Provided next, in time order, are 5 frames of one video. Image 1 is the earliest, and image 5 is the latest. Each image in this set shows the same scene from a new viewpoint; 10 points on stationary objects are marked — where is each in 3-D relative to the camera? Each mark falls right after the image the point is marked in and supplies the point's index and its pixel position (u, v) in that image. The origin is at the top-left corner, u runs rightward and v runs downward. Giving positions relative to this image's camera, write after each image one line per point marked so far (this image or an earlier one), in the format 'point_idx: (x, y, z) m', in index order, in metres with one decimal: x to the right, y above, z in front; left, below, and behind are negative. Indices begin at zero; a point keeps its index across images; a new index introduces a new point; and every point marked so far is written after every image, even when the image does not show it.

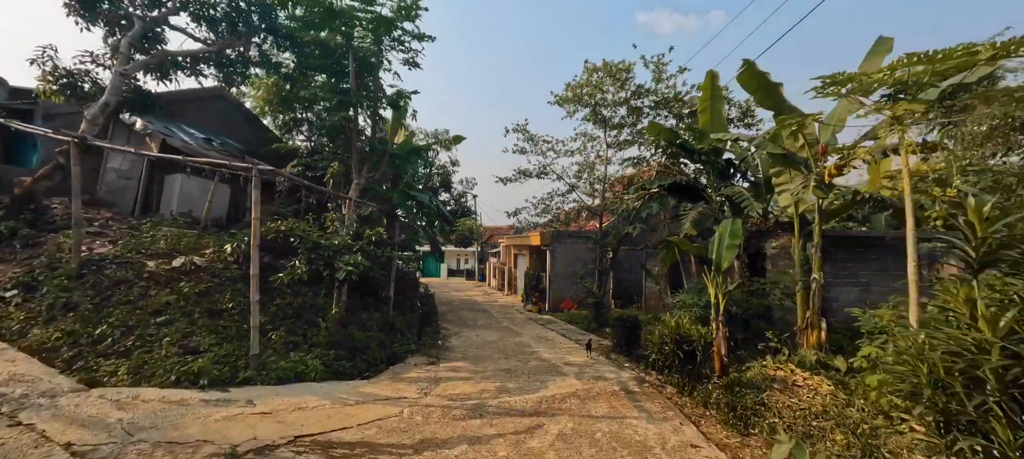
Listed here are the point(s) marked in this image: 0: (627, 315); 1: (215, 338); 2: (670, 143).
0: (+1.7, -1.3, +6.2) m
1: (-2.7, -1.0, +3.9) m
2: (+2.6, +1.4, +6.9) m
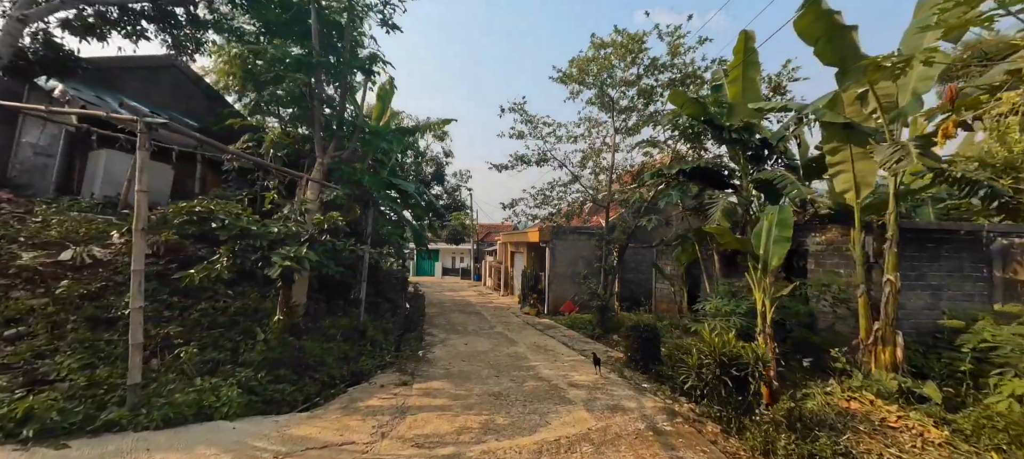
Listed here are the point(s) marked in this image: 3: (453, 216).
0: (+1.6, -1.2, +5.2) m
1: (-2.8, -0.8, +2.8) m
2: (+2.5, +1.5, +5.8) m
3: (-2.0, +0.5, +14.5) m
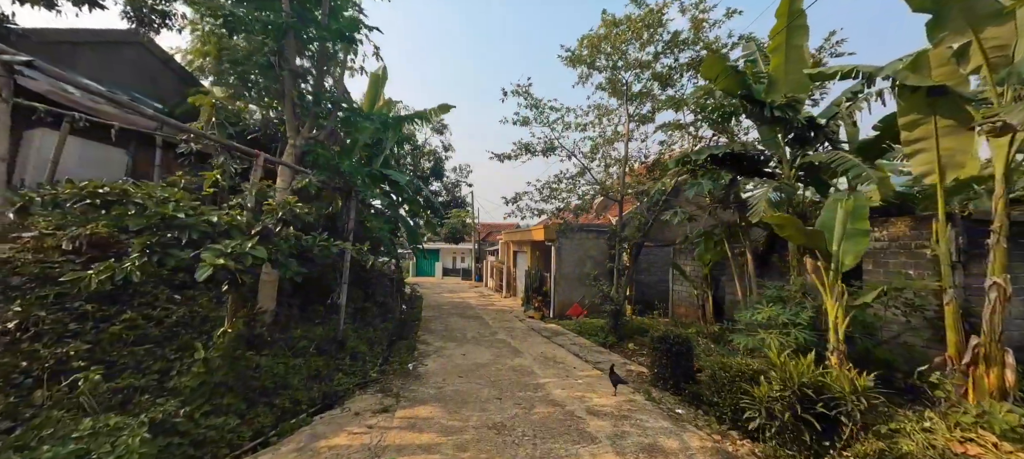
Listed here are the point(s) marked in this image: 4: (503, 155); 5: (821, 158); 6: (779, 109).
0: (+1.7, -1.1, +4.3) m
1: (-2.8, -0.8, +2.0) m
2: (+2.6, +1.6, +5.0) m
3: (-1.9, +0.5, +13.7) m
4: (-0.2, +1.3, +7.7) m
5: (+3.4, +0.8, +4.7) m
6: (+3.1, +1.4, +4.9) m
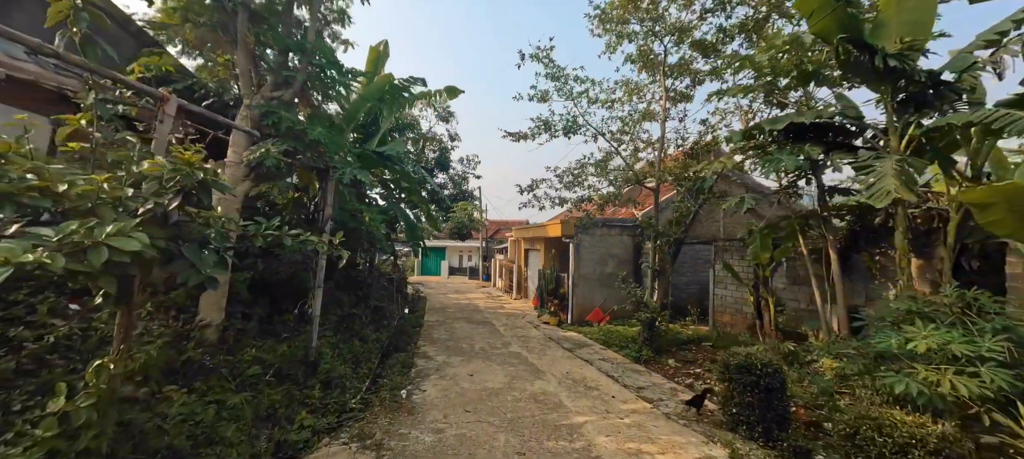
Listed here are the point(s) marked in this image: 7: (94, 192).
0: (+1.8, -1.0, +3.1) m
1: (-2.6, -0.7, +0.9) m
2: (+2.8, +1.7, +3.8) m
3: (-1.6, +0.6, +12.5) m
4: (+0.1, +1.5, +6.5) m
5: (+3.6, +0.9, +3.4) m
6: (+3.3, +1.5, +3.7) m
7: (-1.8, +0.2, +1.8) m
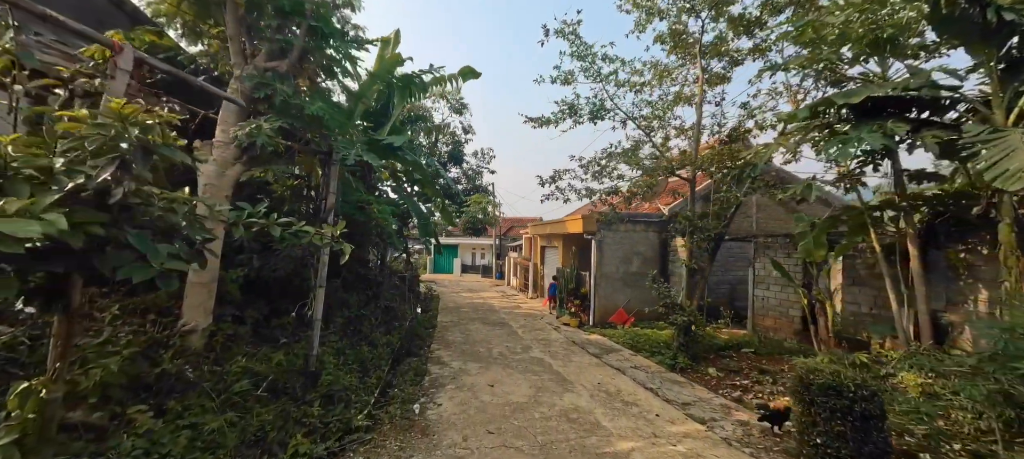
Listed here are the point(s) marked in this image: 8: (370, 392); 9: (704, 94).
0: (+2.1, -0.9, +2.6) m
1: (-2.5, -0.6, +0.4) m
2: (+3.0, +1.8, +3.2) m
3: (-1.1, +0.8, +12.0) m
4: (+0.4, +1.5, +5.9) m
5: (+3.8, +0.9, +2.8) m
6: (+3.5, +1.5, +3.1) m
7: (-1.6, +0.2, +1.3) m
8: (-1.3, -1.4, +3.8) m
9: (+3.0, +2.2, +6.7) m
